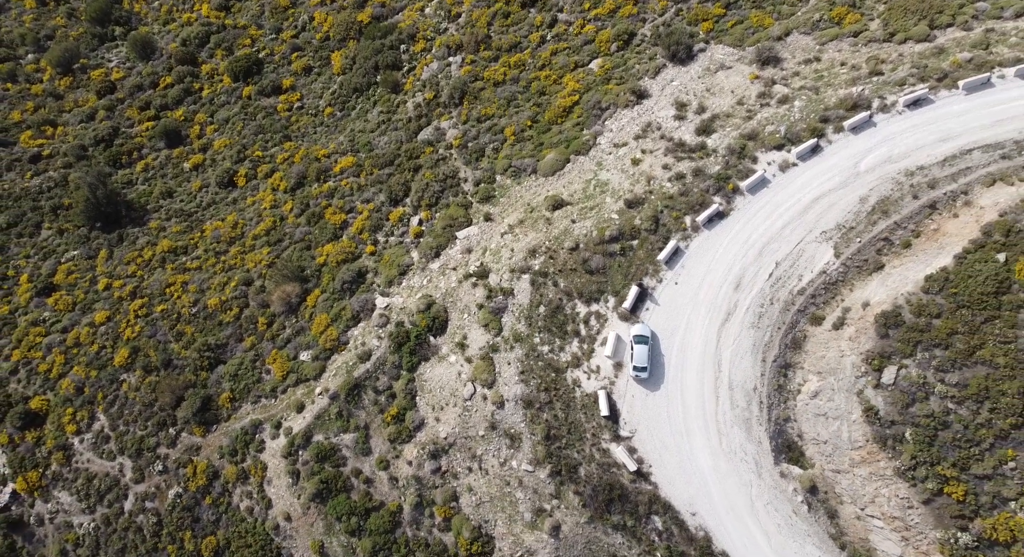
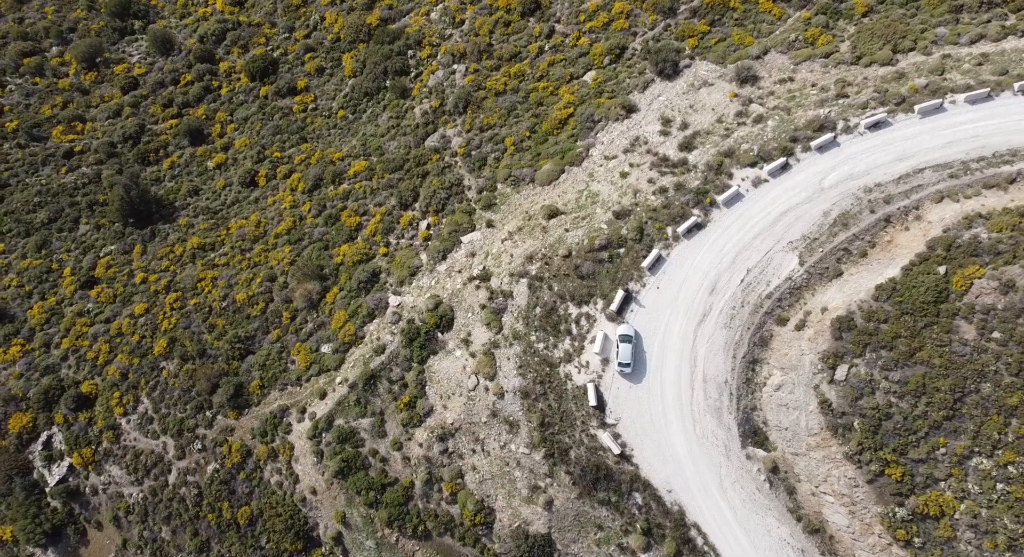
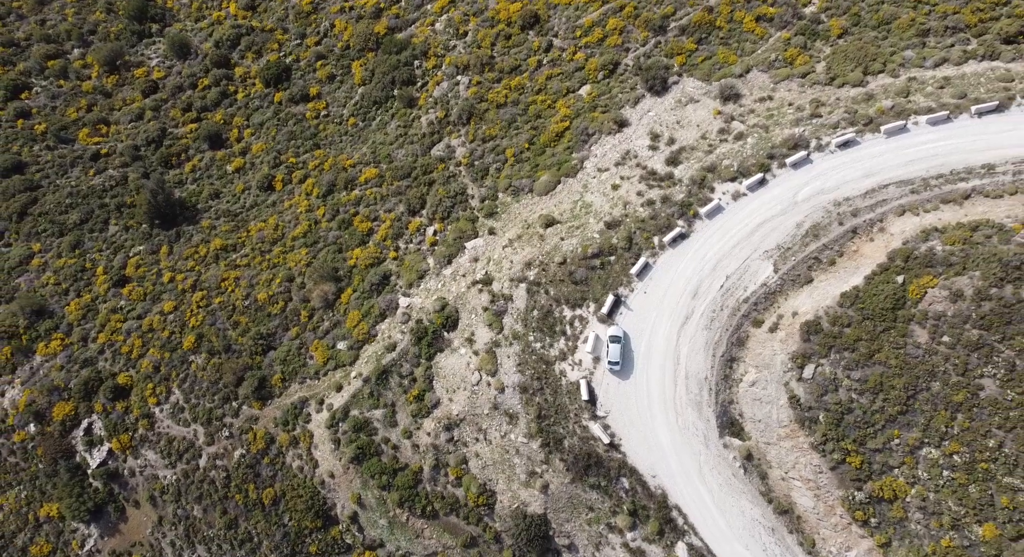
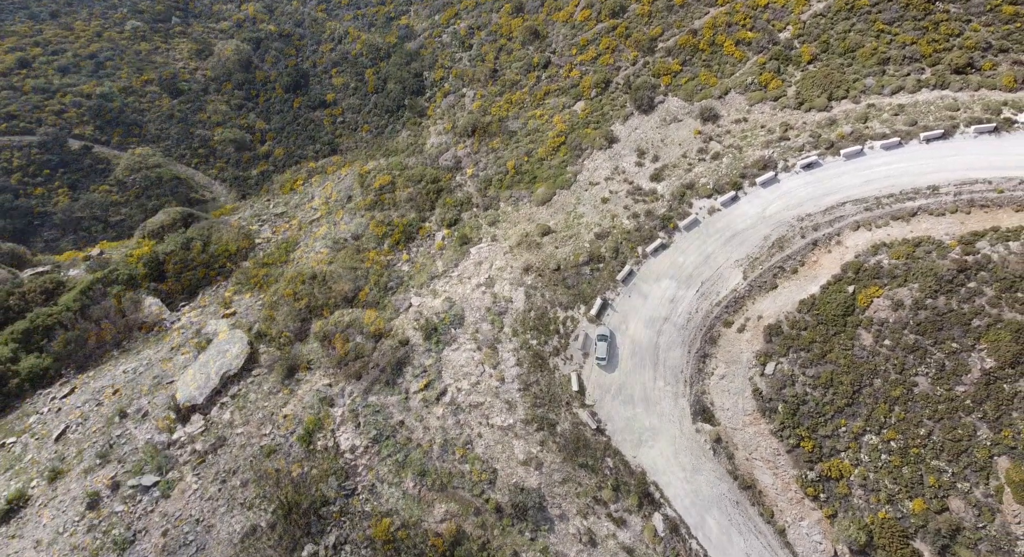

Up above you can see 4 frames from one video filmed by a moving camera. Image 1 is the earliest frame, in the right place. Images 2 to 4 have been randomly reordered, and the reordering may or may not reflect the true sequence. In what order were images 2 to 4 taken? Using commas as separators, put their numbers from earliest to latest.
2, 3, 4
